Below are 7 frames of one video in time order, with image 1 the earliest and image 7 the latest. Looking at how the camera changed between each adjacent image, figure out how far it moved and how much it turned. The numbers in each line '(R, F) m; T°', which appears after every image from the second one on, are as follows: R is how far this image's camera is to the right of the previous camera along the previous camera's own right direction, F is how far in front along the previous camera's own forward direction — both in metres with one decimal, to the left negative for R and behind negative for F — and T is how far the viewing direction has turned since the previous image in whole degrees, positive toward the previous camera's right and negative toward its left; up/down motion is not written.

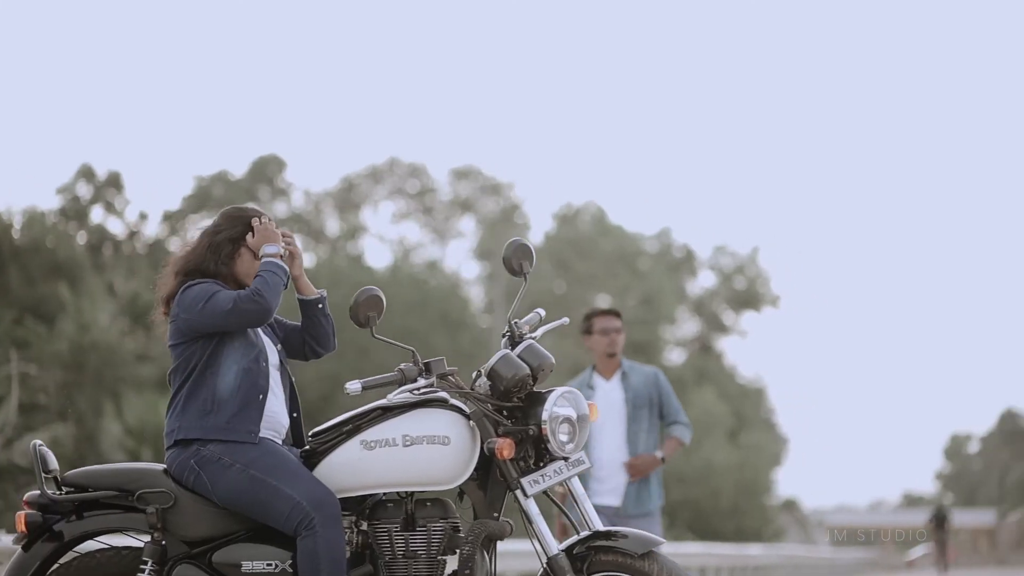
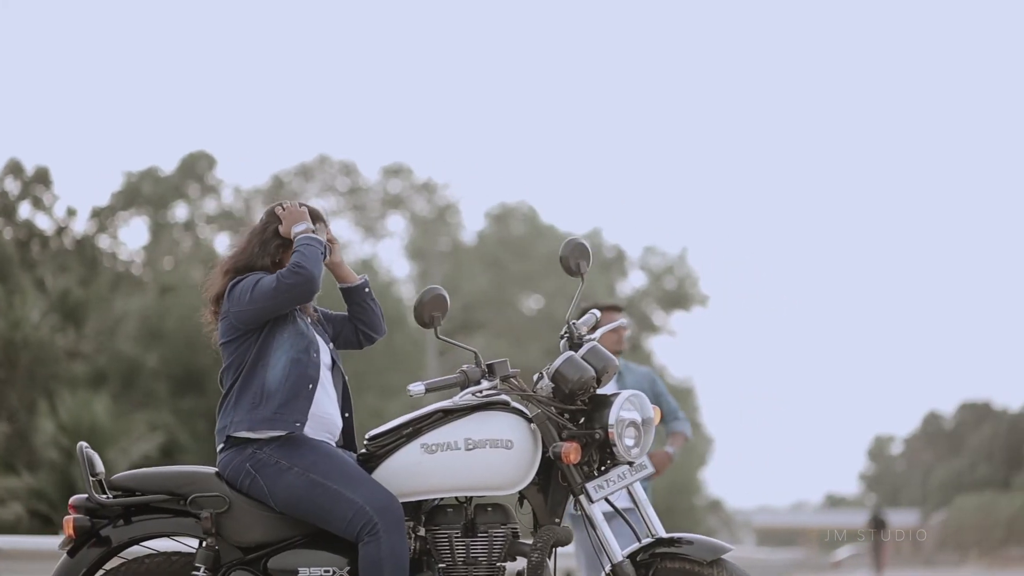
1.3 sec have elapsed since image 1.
(-0.4, +0.1) m; +2°
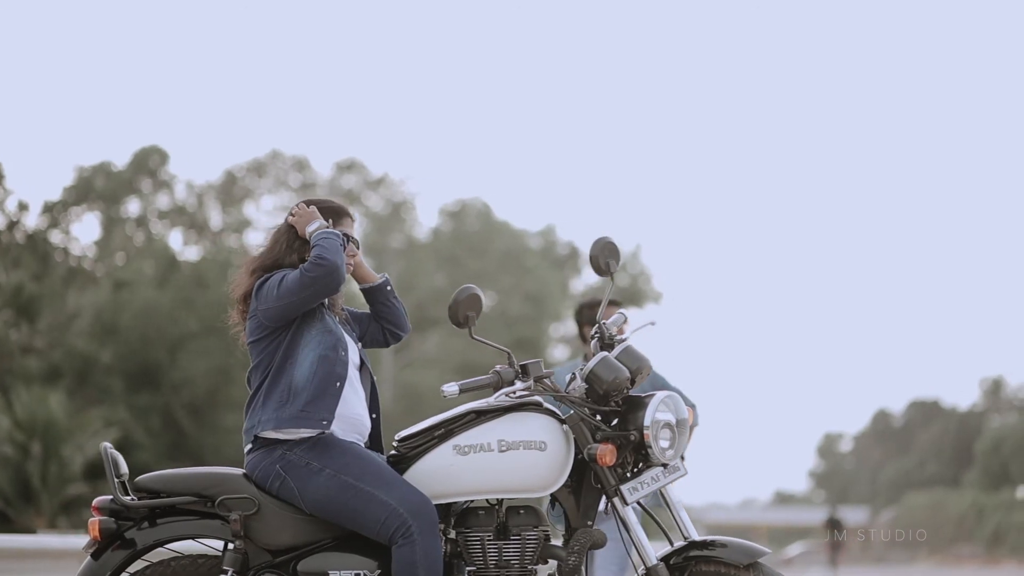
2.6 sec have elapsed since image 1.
(-0.2, +0.1) m; +1°
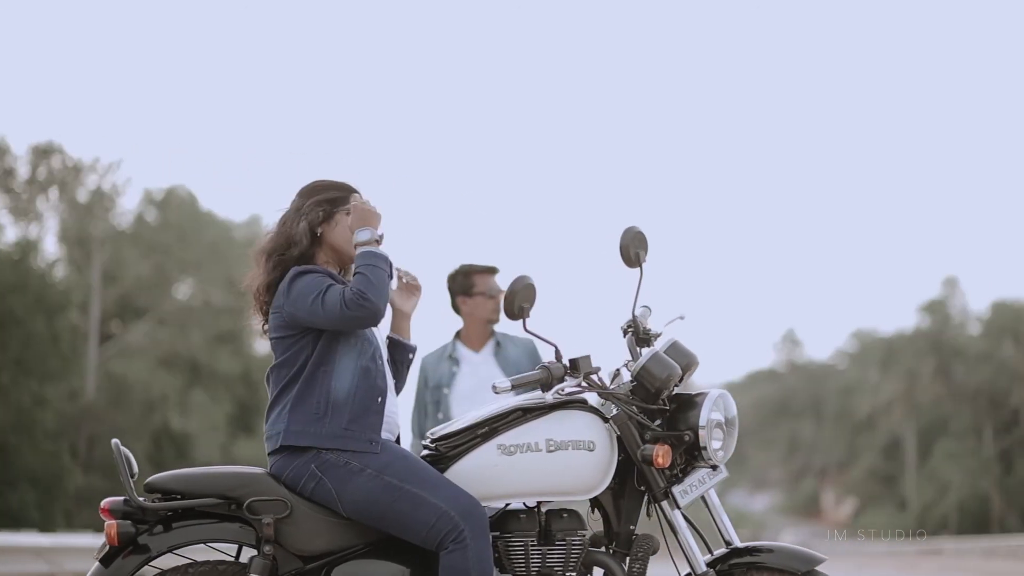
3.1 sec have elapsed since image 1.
(-0.6, +0.3) m; +6°
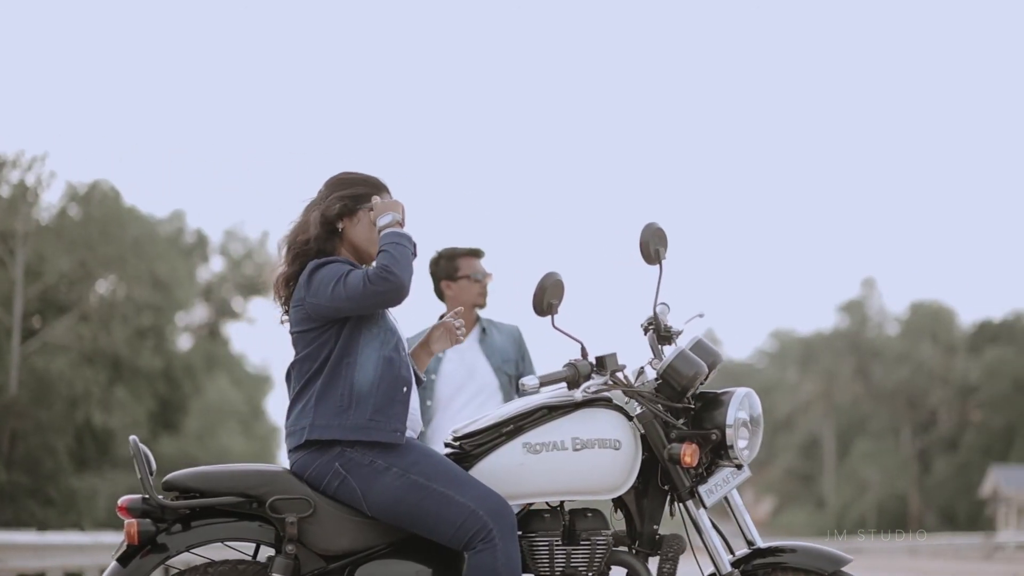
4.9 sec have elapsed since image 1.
(-0.2, +0.1) m; +1°
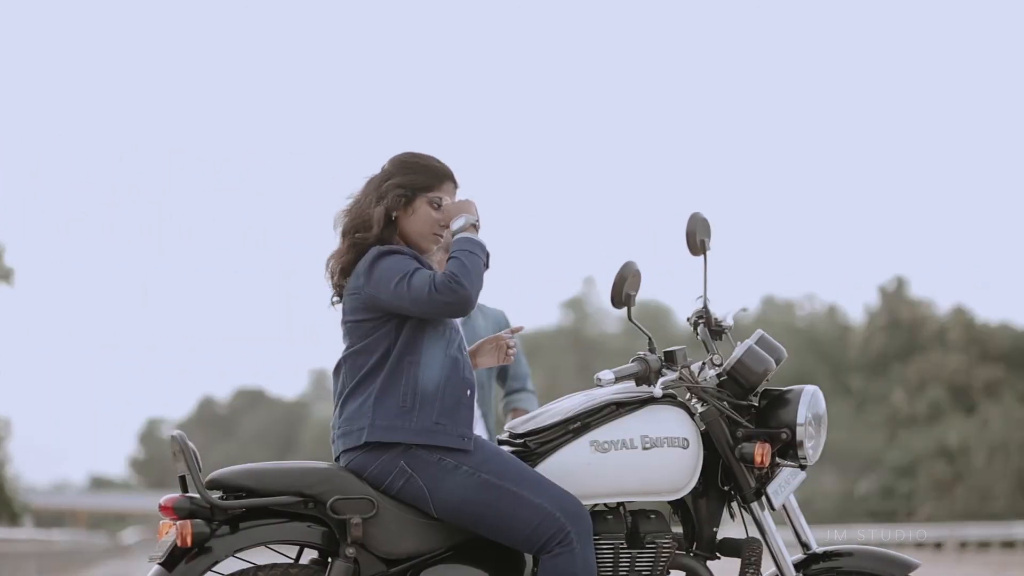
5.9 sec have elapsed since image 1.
(-0.5, +0.2) m; +5°
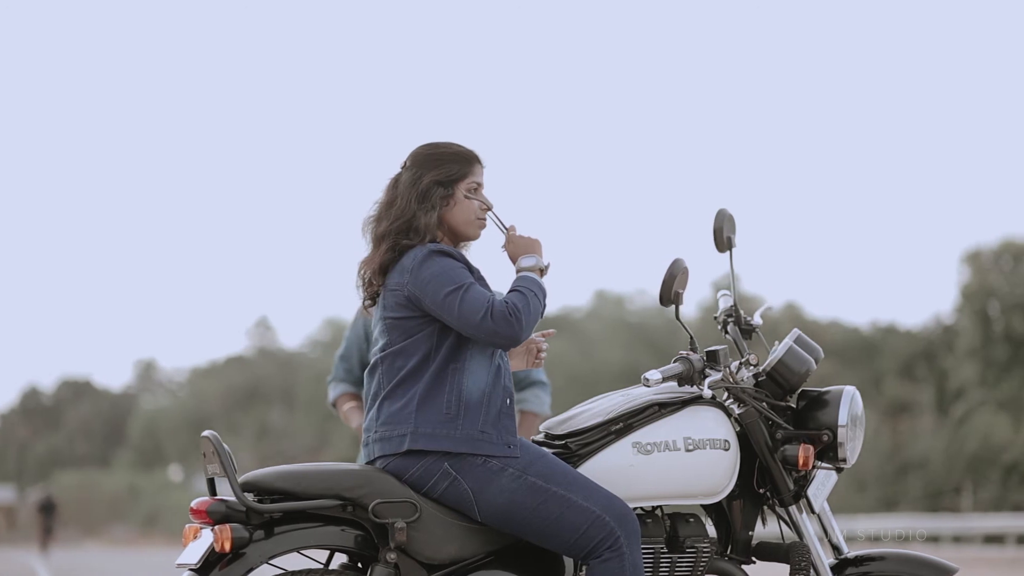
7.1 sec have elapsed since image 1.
(-0.3, +0.1) m; +3°
